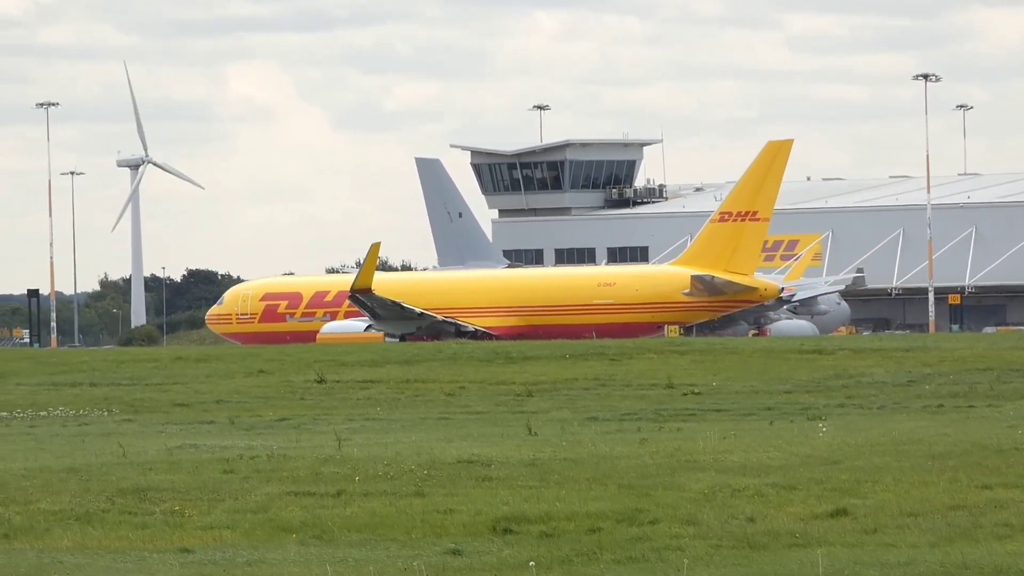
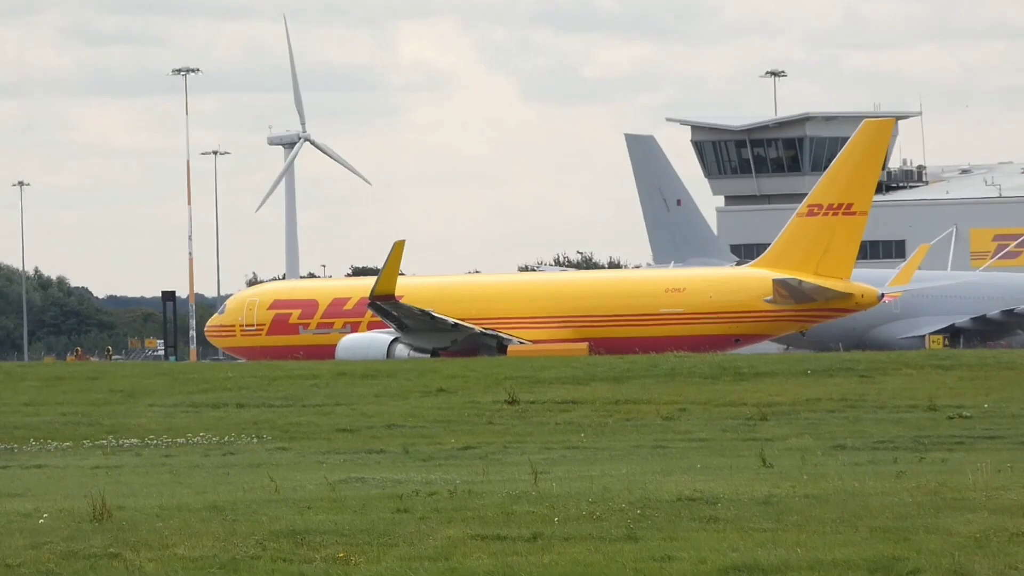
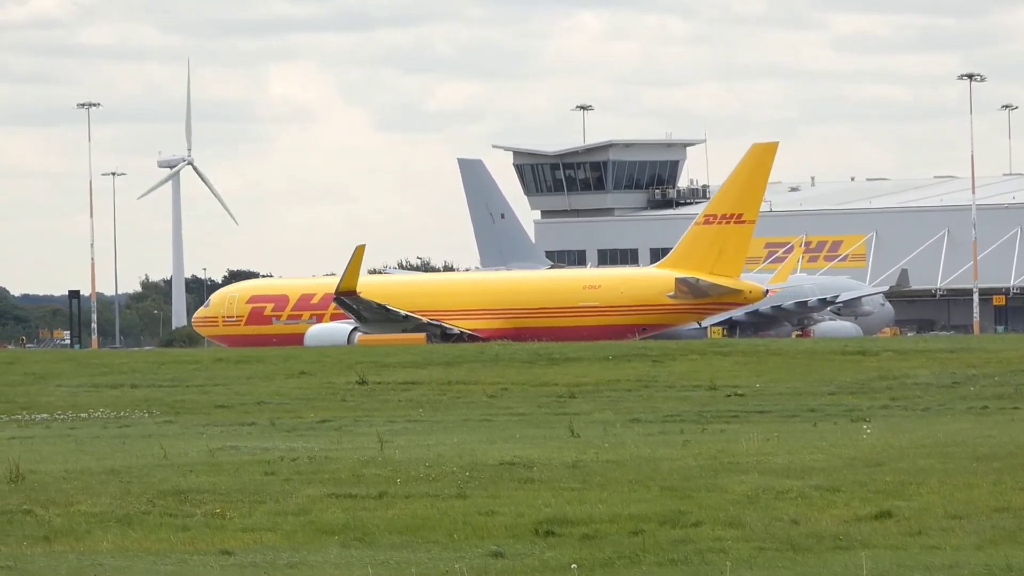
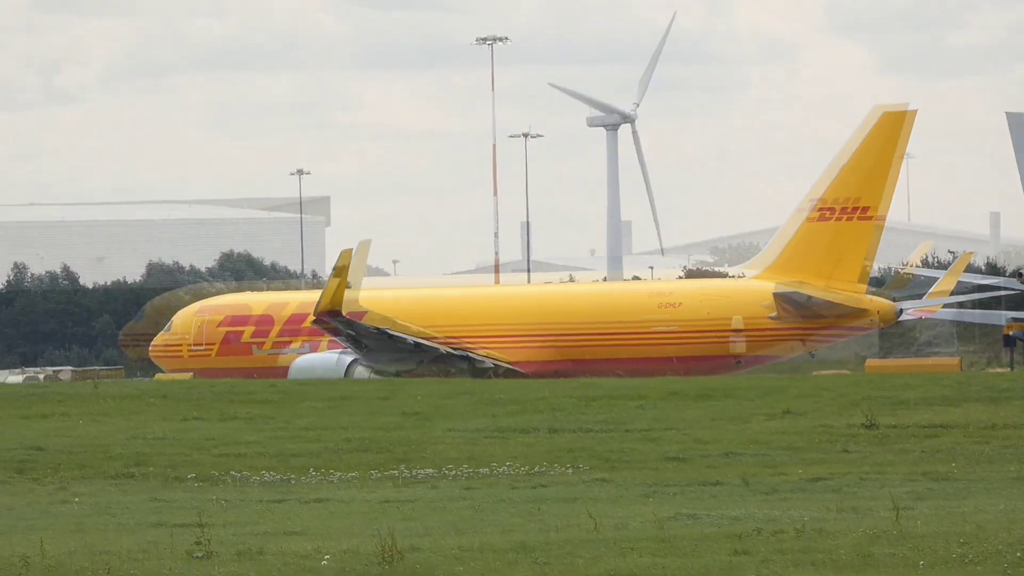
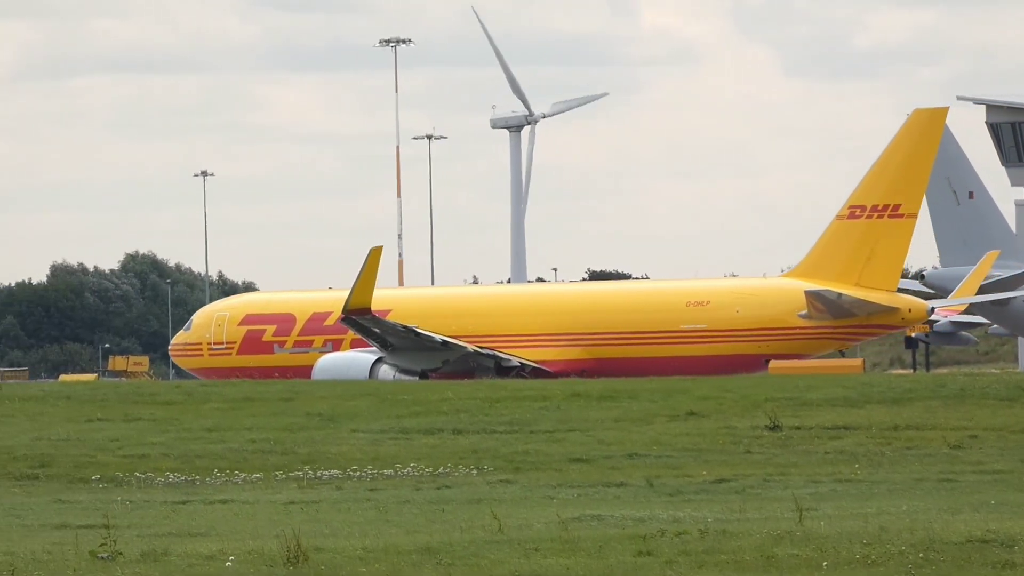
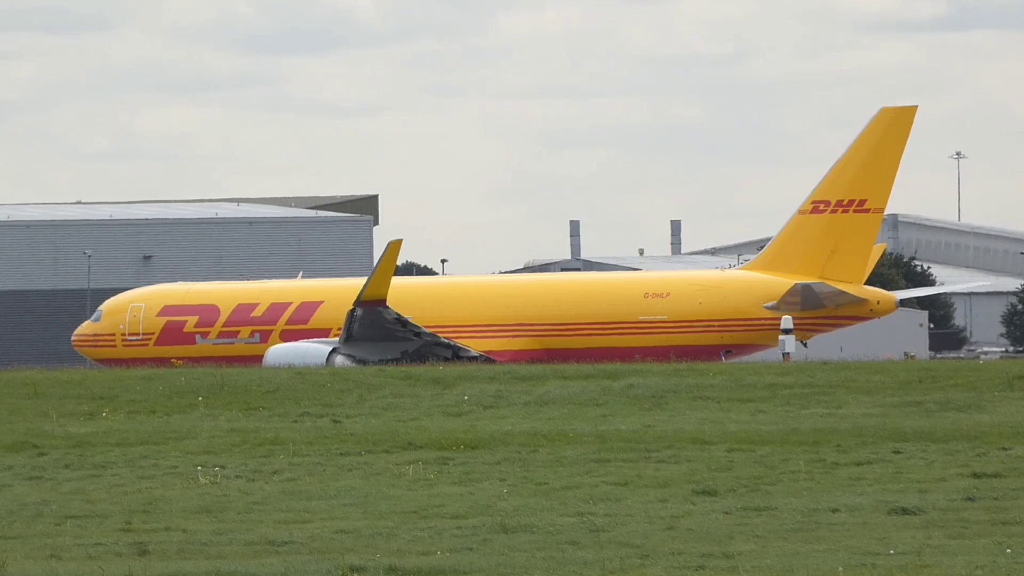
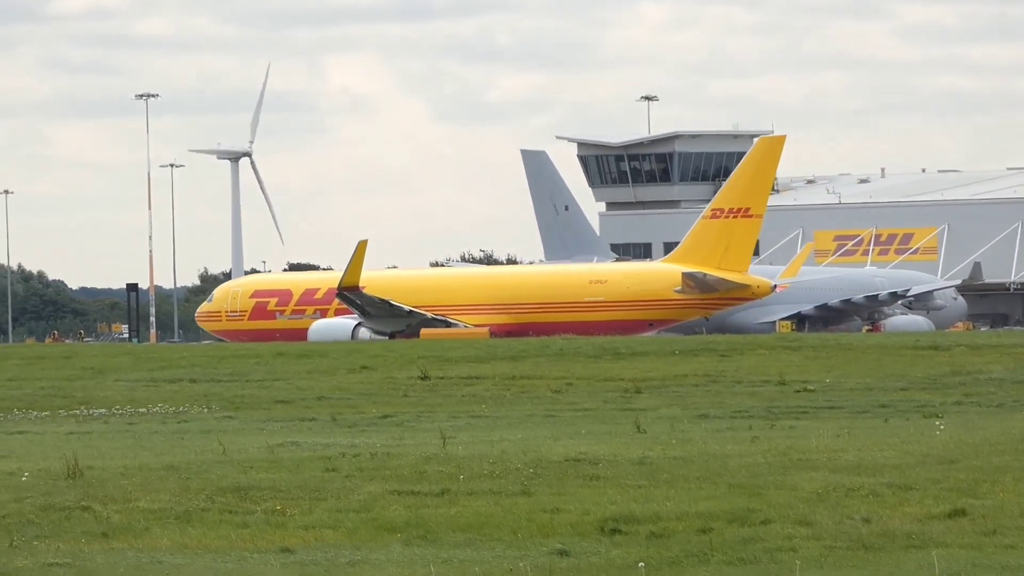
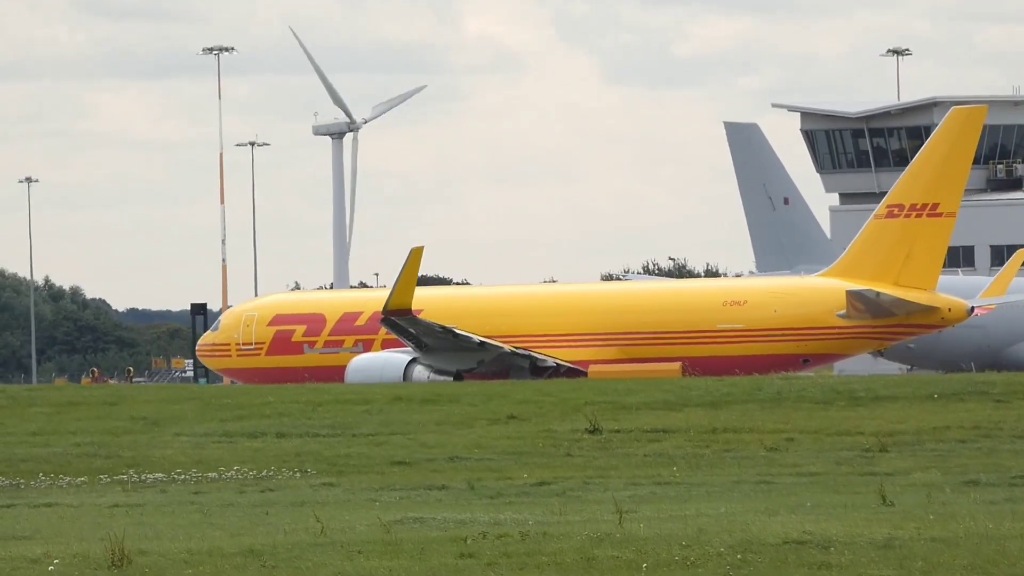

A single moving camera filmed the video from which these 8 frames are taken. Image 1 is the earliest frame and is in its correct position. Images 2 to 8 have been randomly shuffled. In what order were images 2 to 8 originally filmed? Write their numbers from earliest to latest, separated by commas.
3, 7, 2, 8, 5, 4, 6
